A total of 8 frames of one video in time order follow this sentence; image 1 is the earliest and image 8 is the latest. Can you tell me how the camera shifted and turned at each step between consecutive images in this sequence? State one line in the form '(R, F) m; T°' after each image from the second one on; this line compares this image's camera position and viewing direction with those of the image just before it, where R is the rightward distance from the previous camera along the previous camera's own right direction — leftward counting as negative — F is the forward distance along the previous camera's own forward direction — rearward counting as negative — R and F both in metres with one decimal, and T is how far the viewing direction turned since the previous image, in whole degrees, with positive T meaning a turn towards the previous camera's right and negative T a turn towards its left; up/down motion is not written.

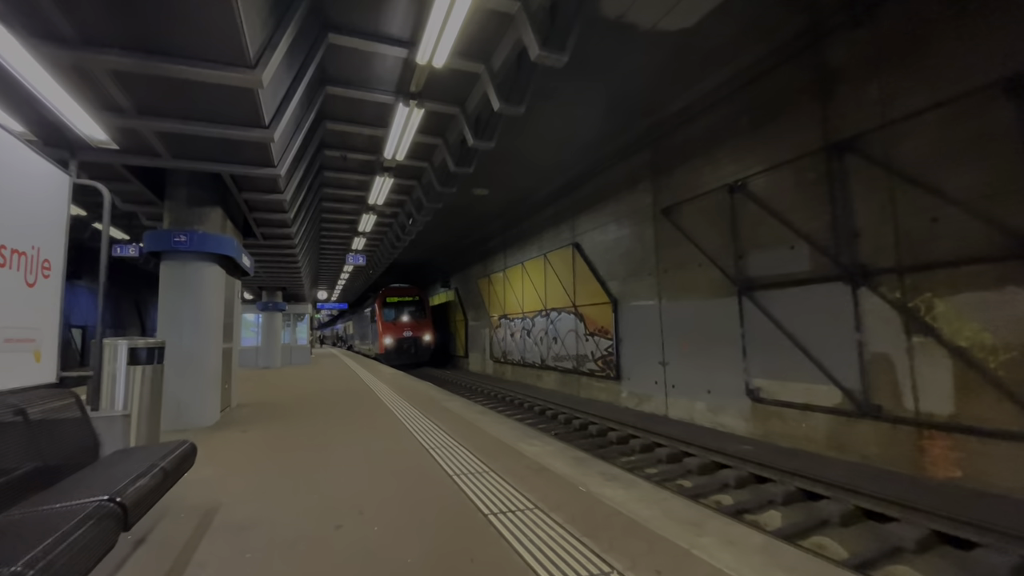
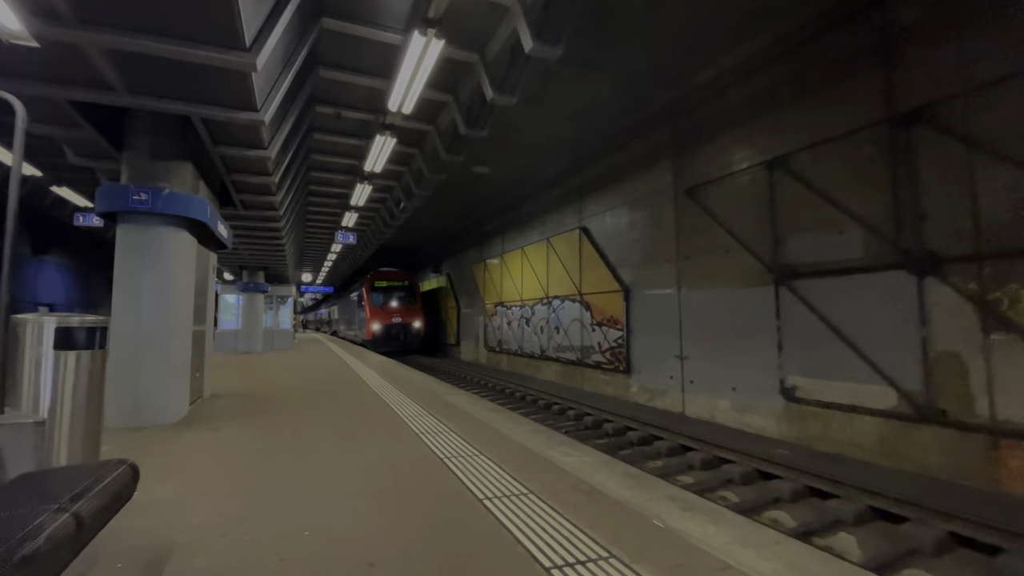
(-0.4, +0.8) m; +2°
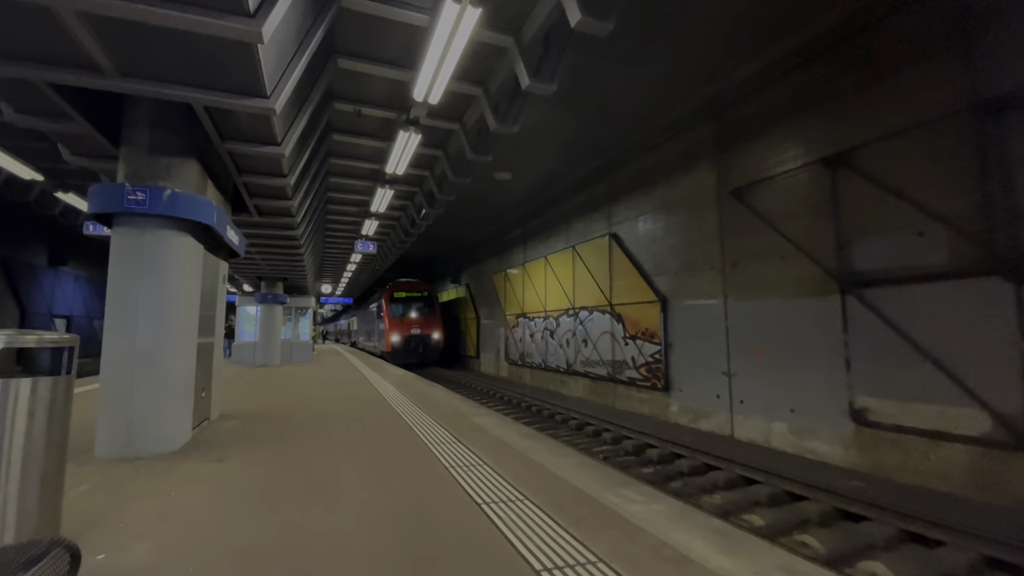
(-0.2, +0.6) m; -2°
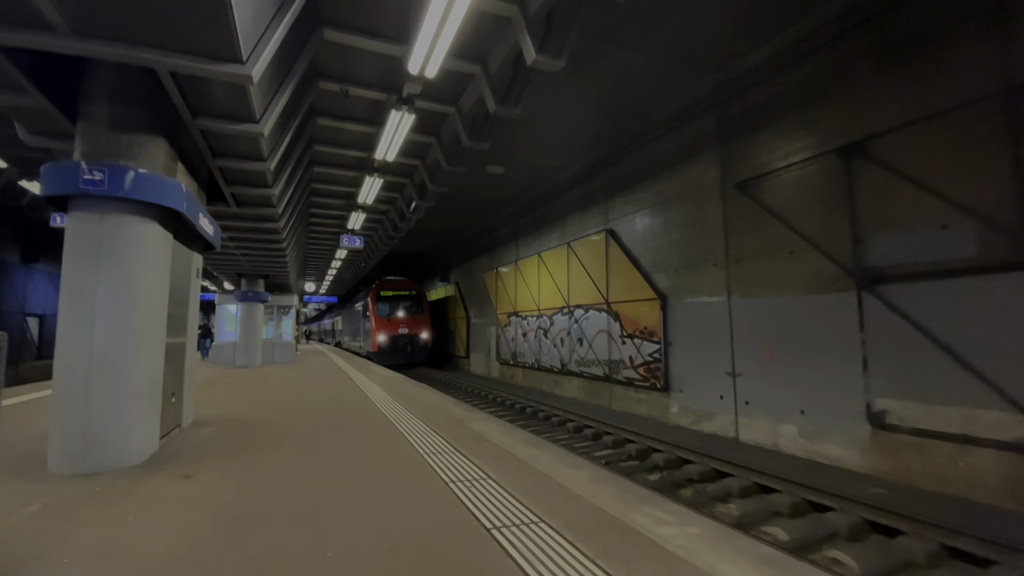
(-0.2, +0.4) m; +2°
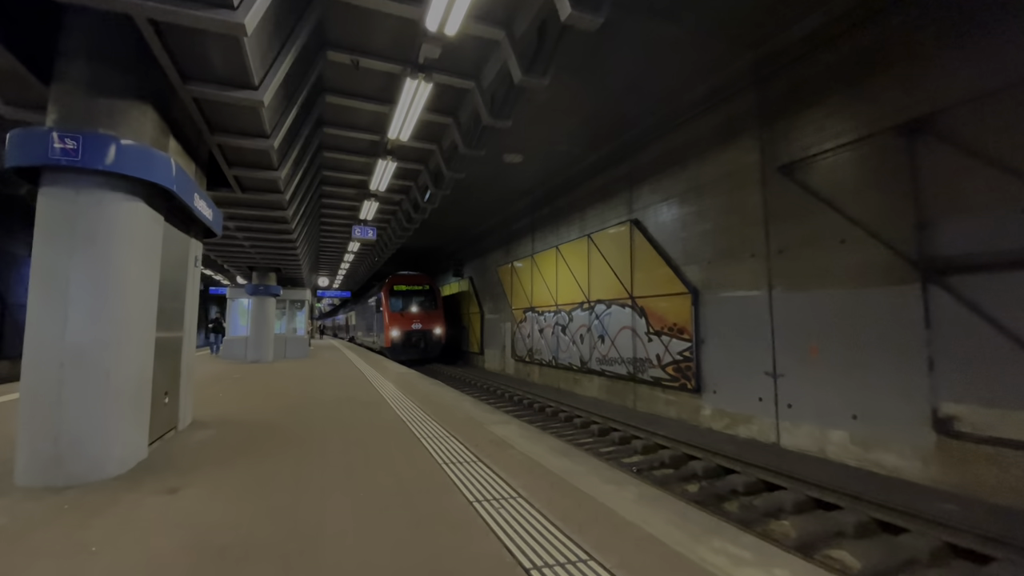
(-0.1, +0.5) m; -1°
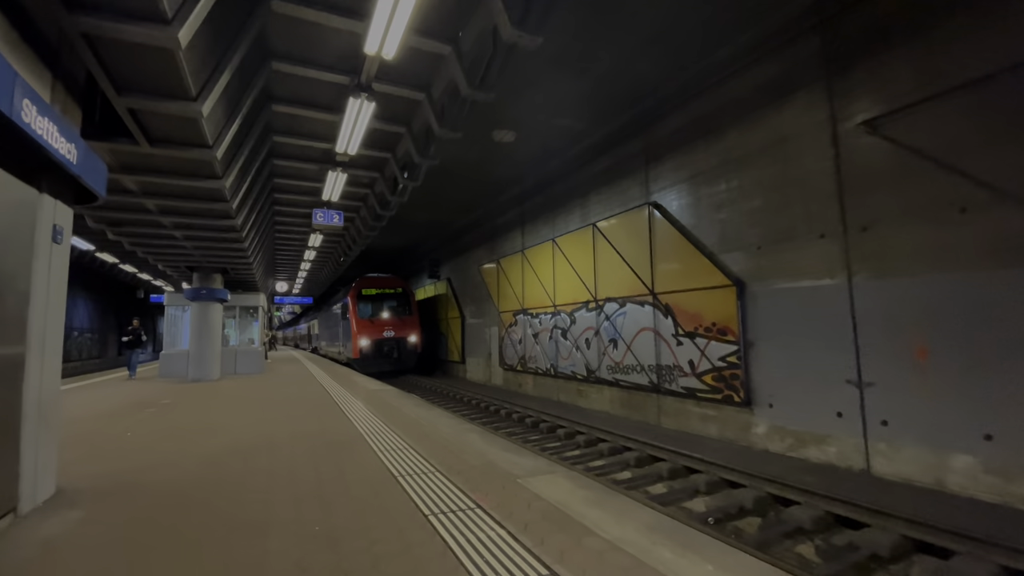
(-0.5, +1.7) m; +4°
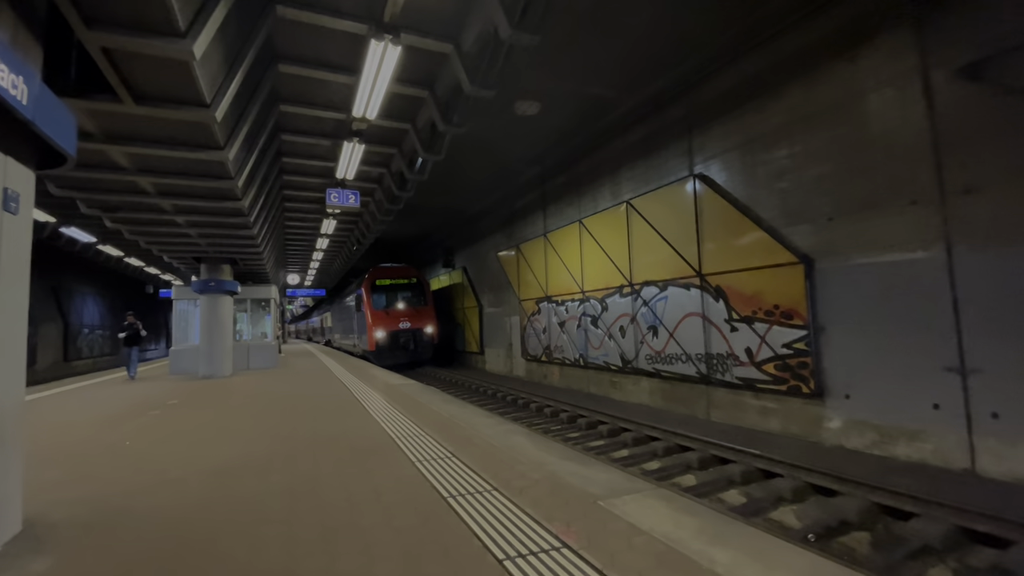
(-0.4, +0.7) m; -1°
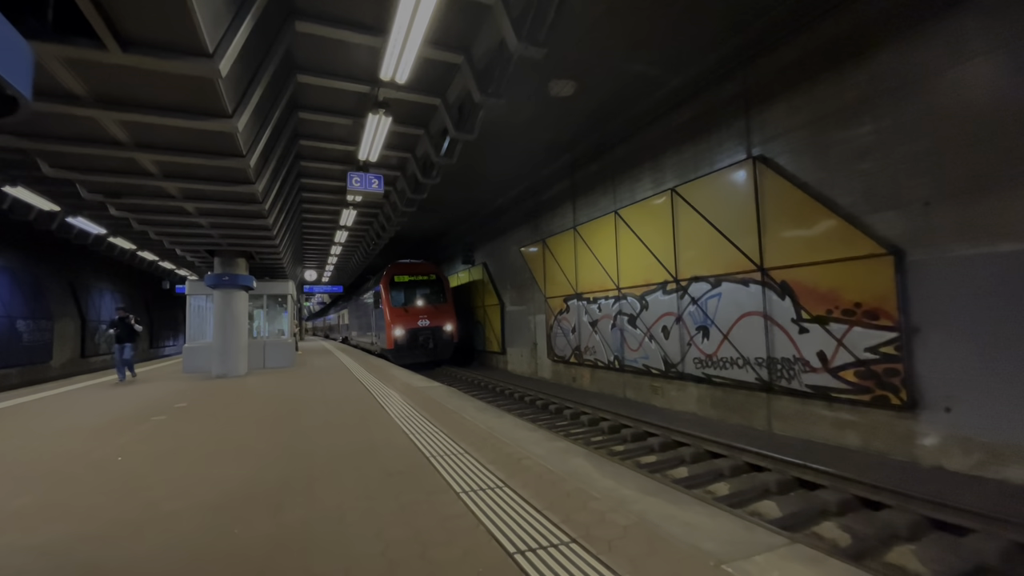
(-0.3, +0.7) m; -2°
